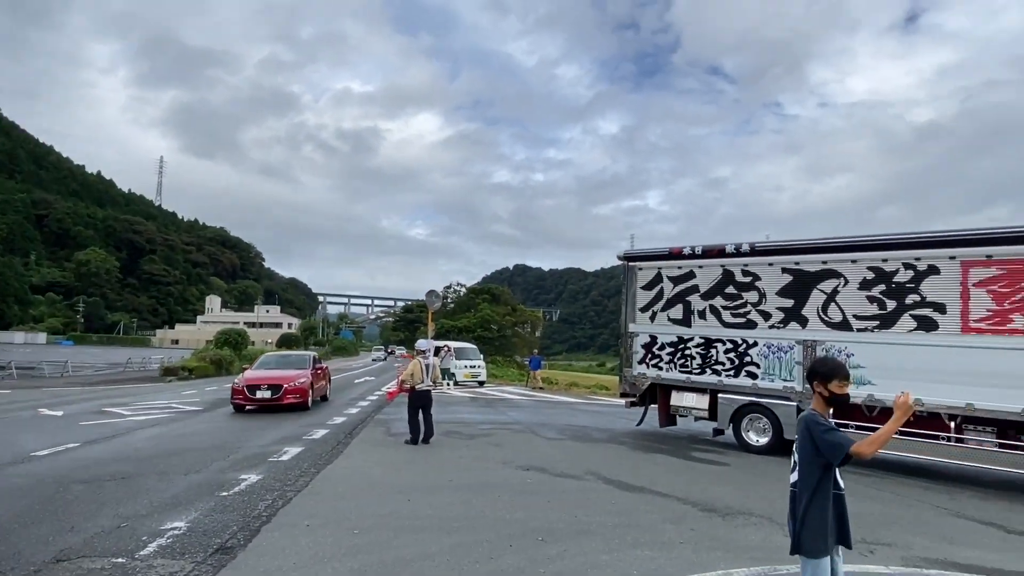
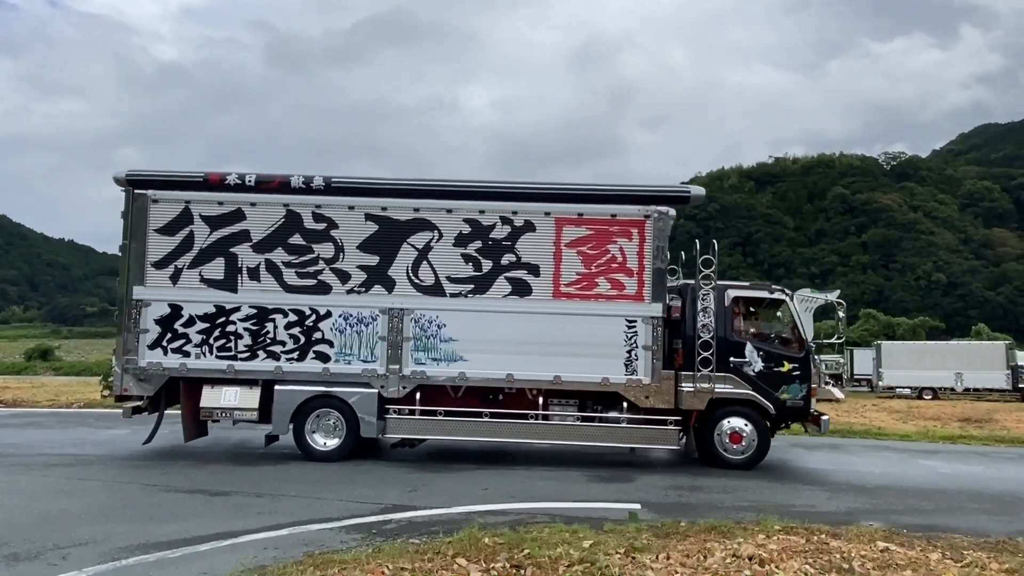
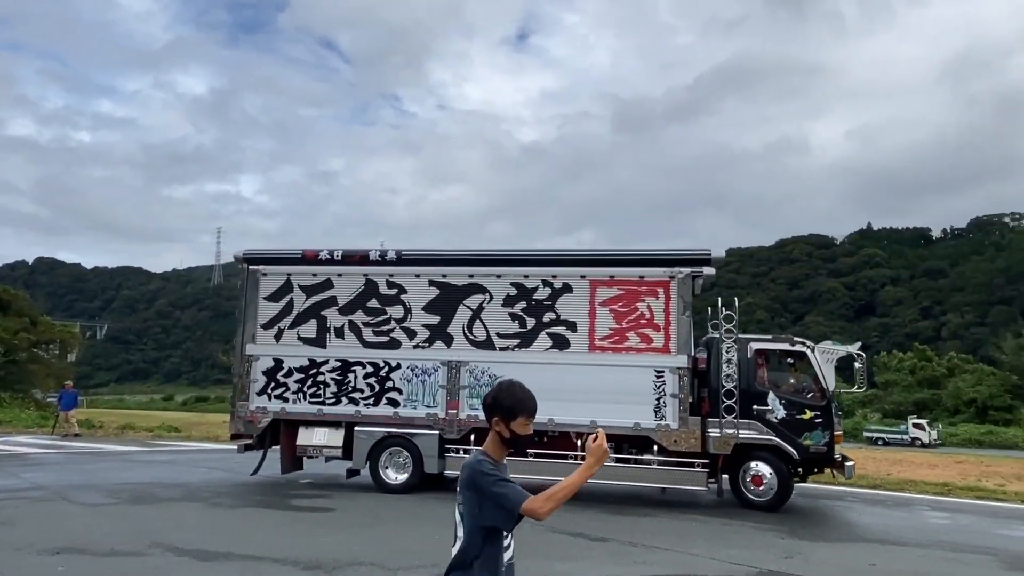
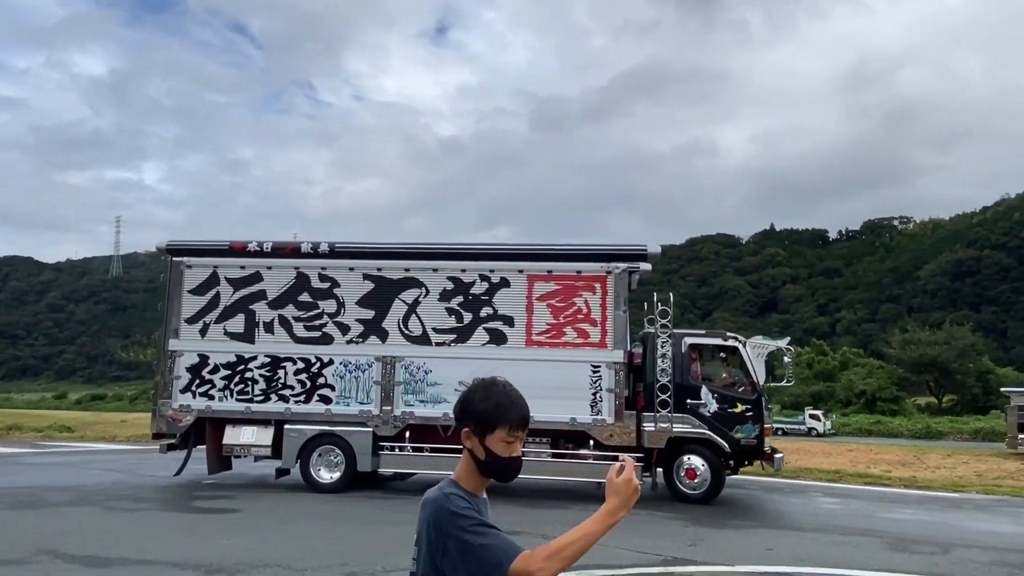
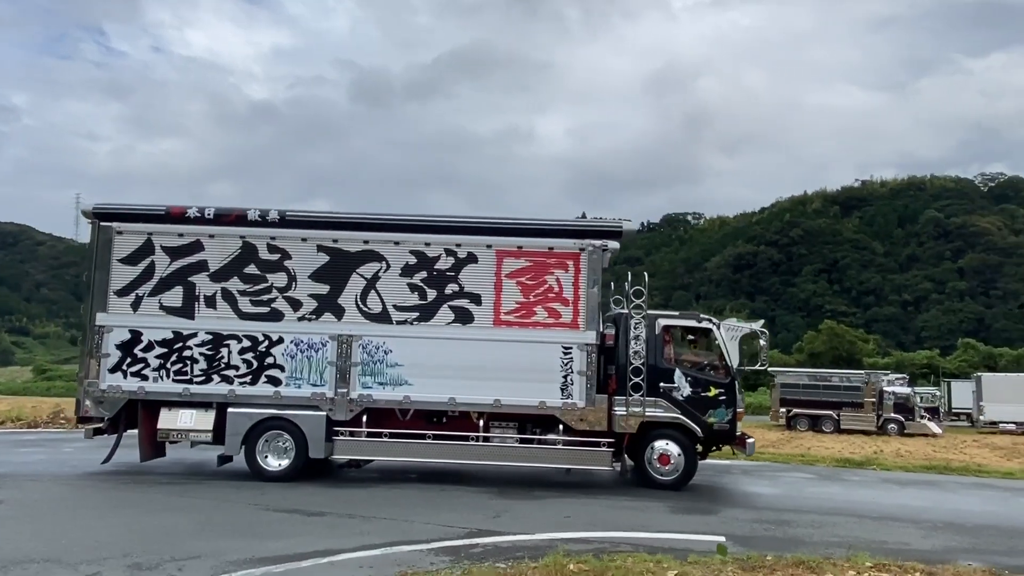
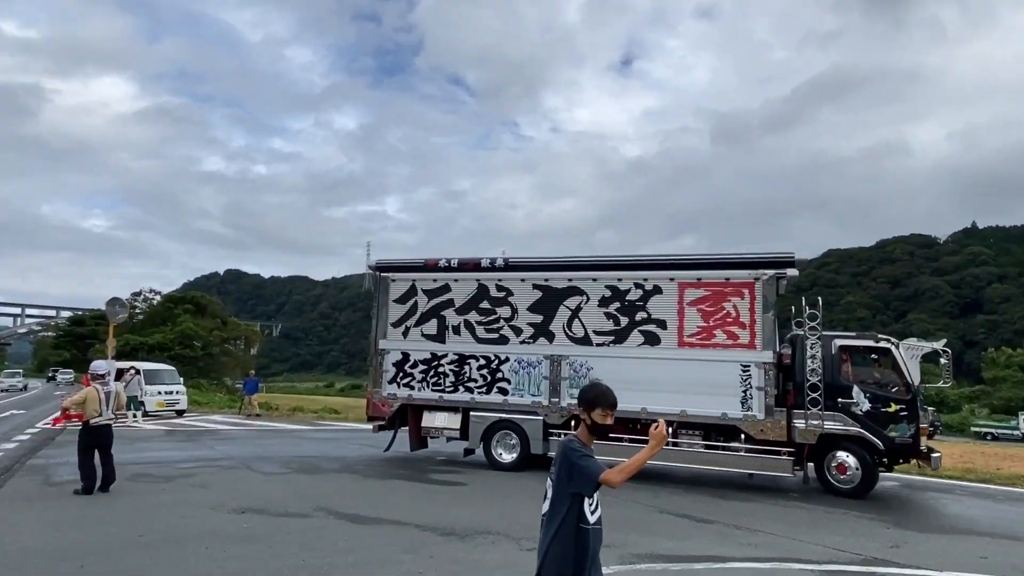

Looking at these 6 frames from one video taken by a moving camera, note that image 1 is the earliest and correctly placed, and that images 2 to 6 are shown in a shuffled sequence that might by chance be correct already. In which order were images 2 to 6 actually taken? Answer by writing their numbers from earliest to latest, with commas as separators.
6, 3, 4, 5, 2
